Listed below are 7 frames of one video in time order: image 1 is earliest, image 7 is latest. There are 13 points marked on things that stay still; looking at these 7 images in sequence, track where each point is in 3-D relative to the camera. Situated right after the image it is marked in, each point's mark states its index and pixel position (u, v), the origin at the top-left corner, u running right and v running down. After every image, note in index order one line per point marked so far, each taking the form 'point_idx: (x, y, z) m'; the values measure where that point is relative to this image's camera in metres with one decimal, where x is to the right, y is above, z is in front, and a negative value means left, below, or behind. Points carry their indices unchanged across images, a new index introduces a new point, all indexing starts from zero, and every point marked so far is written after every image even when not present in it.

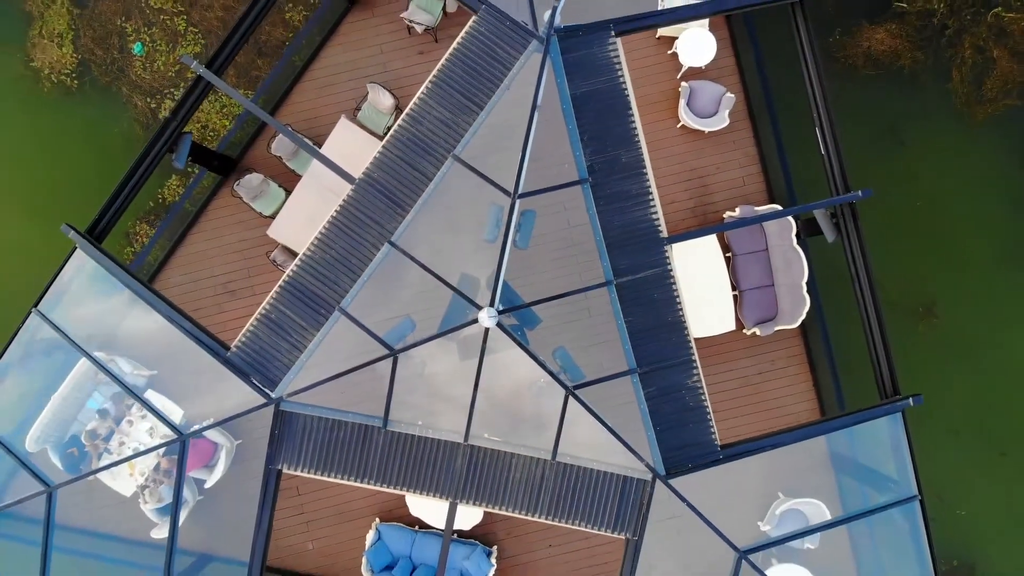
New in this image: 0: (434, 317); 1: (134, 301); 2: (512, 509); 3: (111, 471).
0: (-1.1, -0.4, +7.8) m
1: (-5.7, -0.2, +8.6) m
2: (0.0, -3.1, +8.3) m
3: (-6.2, -2.8, +8.5) m
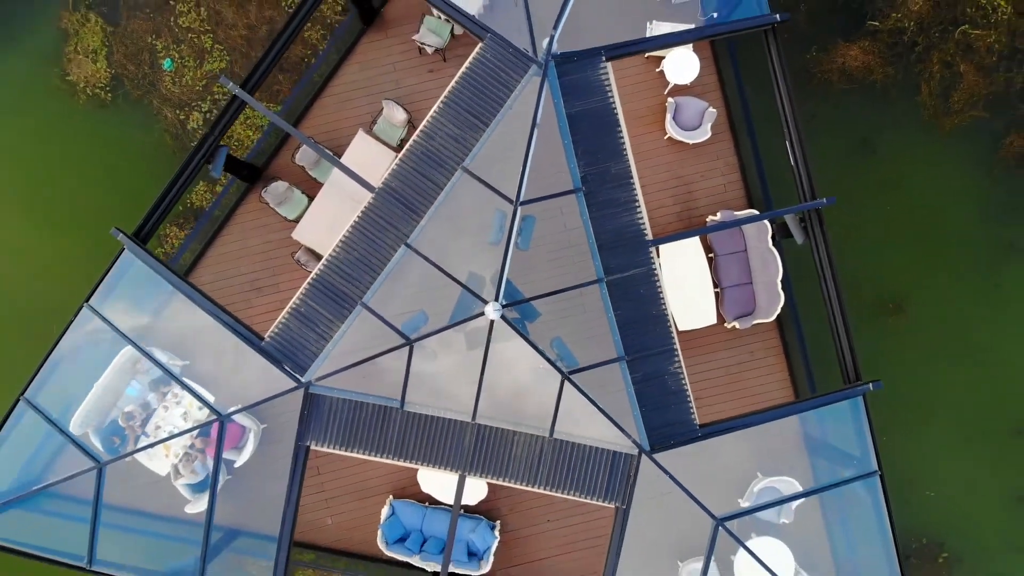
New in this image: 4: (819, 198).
0: (-1.0, -0.3, +8.7) m
1: (-5.7, -0.1, +9.5) m
2: (+0.1, -3.0, +9.2) m
3: (-6.1, -2.7, +9.4) m
4: (+4.9, +1.4, +9.1) m
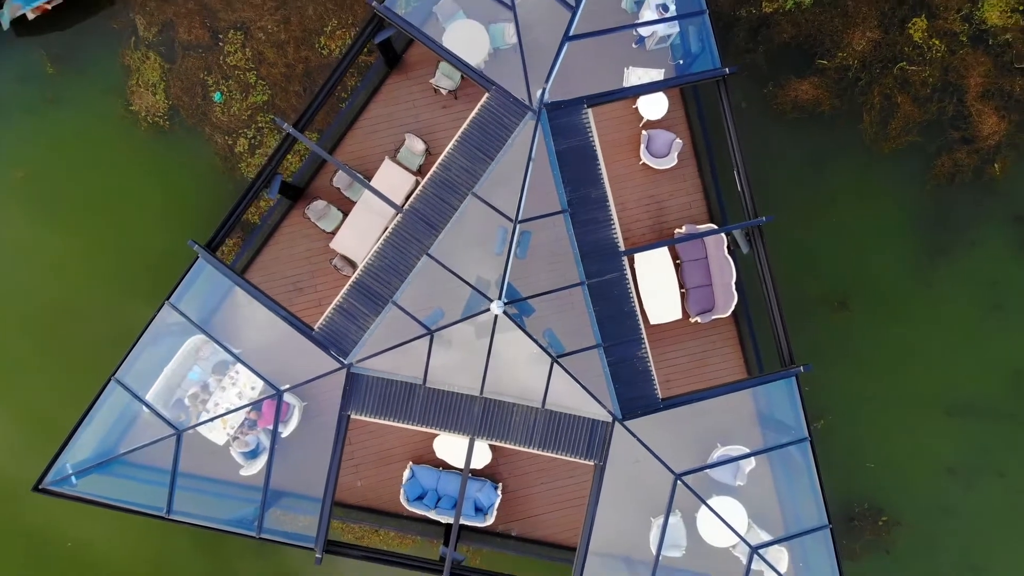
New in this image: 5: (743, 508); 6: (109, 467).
0: (-1.0, -0.4, +10.8) m
1: (-5.7, -0.2, +11.6) m
2: (+0.1, -3.0, +11.3) m
3: (-6.1, -2.8, +11.5) m
4: (+4.9, +1.4, +11.1) m
5: (+4.6, -4.4, +11.4) m
6: (-8.2, -3.6, +11.6) m
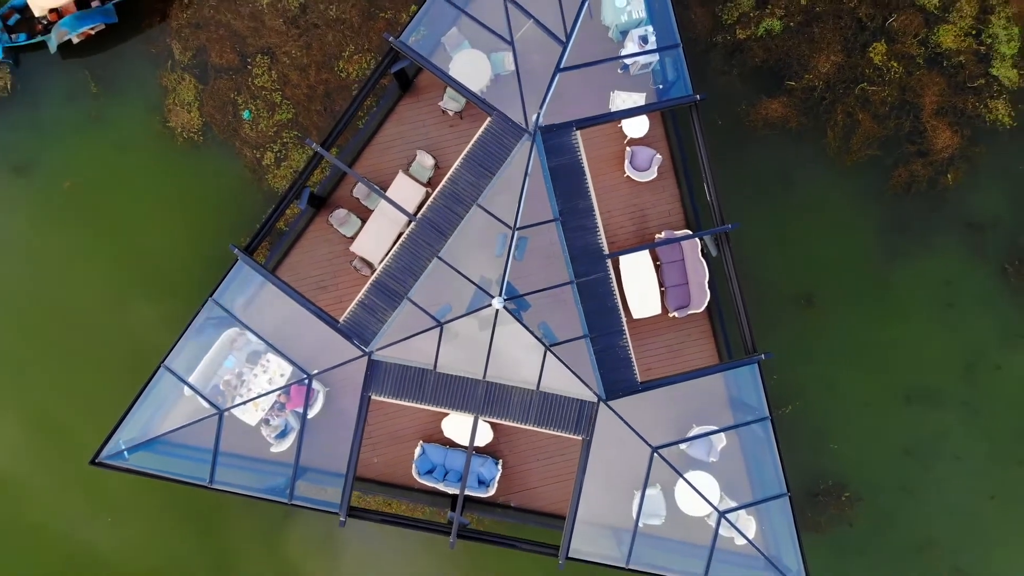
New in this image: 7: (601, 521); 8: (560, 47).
0: (-1.1, -0.3, +12.4) m
1: (-5.7, -0.1, +13.2) m
2: (0.0, -3.0, +13.0) m
3: (-6.2, -2.7, +13.1) m
4: (+4.9, +1.4, +12.8) m
5: (+4.6, -4.3, +13.0) m
6: (-8.2, -3.6, +13.2) m
7: (+2.0, -5.4, +13.2) m
8: (+1.1, +5.5, +13.0) m
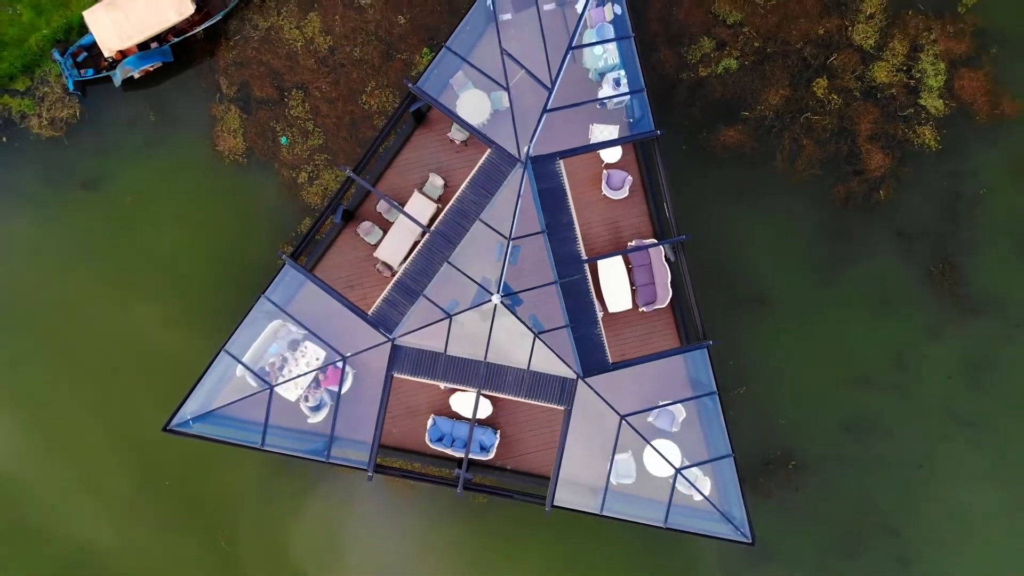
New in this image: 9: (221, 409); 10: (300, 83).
0: (-1.2, -0.3, +15.3) m
1: (-5.8, -0.1, +16.1) m
2: (-0.1, -3.0, +15.9) m
3: (-6.3, -2.7, +16.0) m
4: (+4.7, +1.5, +15.6) m
5: (+4.5, -4.3, +15.9) m
6: (-8.3, -3.6, +16.1) m
7: (+1.9, -5.3, +16.1) m
8: (+0.9, +5.5, +15.8) m
9: (-8.2, -3.4, +16.1) m
10: (-7.1, +6.8, +19.1) m
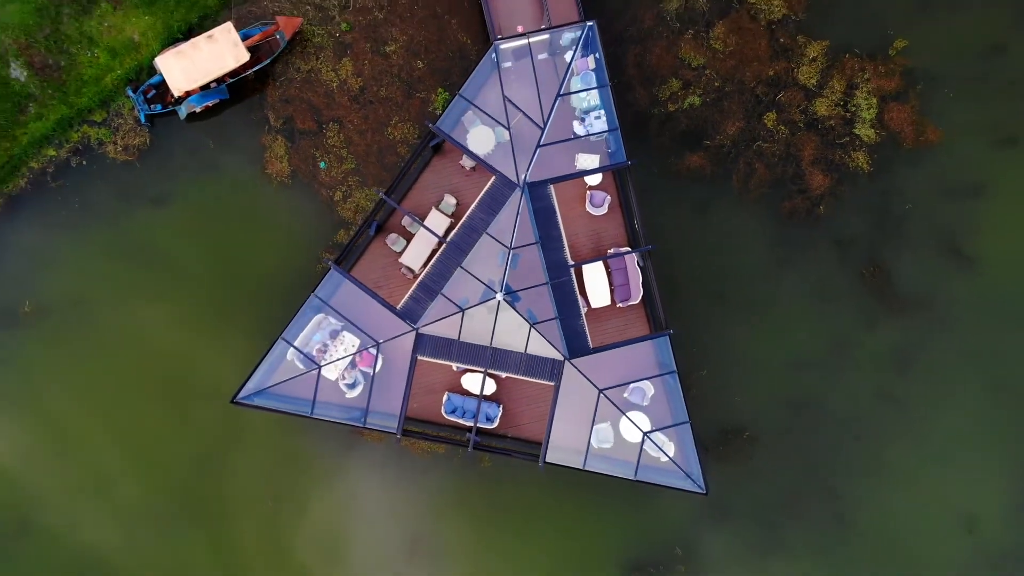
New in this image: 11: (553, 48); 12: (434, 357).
0: (-1.2, -0.3, +19.1) m
1: (-5.8, -0.1, +19.9) m
2: (-0.1, -3.0, +19.6) m
3: (-6.3, -2.7, +19.8) m
4: (+4.7, +1.5, +19.4) m
5: (+4.5, -4.3, +19.7) m
6: (-8.3, -3.5, +19.9) m
7: (+1.9, -5.3, +19.9) m
8: (+1.0, +5.5, +19.6) m
9: (-8.2, -3.4, +19.9) m
10: (-7.1, +6.9, +22.8) m
11: (+1.4, +8.4, +19.9) m
12: (-2.7, -2.5, +19.7) m
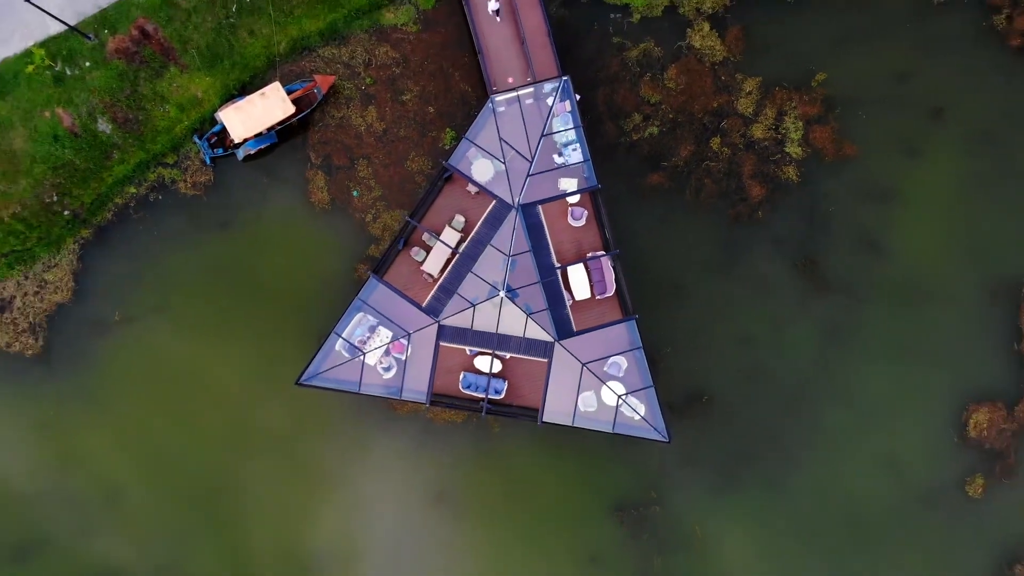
0: (-1.2, -0.3, +24.6) m
1: (-5.8, -0.2, +25.3) m
2: (0.0, -2.9, +25.1) m
3: (-6.2, -2.8, +25.3) m
4: (+4.7, +1.7, +24.9) m
5: (+4.6, -4.1, +25.2) m
6: (-8.2, -3.8, +25.4) m
7: (+2.1, -5.2, +25.3) m
8: (+0.7, +5.6, +25.1) m
9: (-8.1, -3.6, +25.3) m
10: (-7.4, +6.6, +28.3) m
11: (+1.1, +8.5, +25.4) m
12: (-2.7, -2.5, +25.2) m
